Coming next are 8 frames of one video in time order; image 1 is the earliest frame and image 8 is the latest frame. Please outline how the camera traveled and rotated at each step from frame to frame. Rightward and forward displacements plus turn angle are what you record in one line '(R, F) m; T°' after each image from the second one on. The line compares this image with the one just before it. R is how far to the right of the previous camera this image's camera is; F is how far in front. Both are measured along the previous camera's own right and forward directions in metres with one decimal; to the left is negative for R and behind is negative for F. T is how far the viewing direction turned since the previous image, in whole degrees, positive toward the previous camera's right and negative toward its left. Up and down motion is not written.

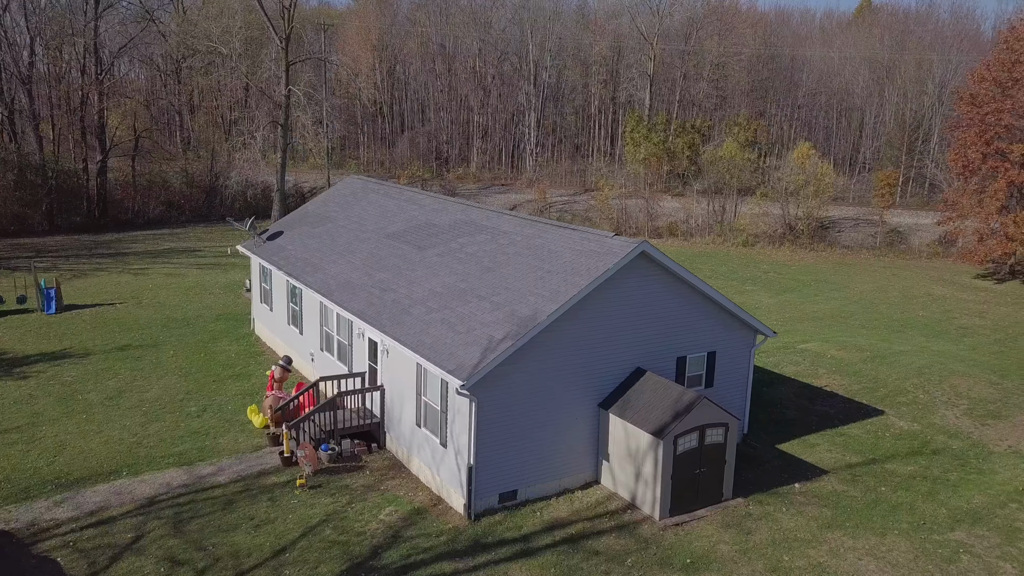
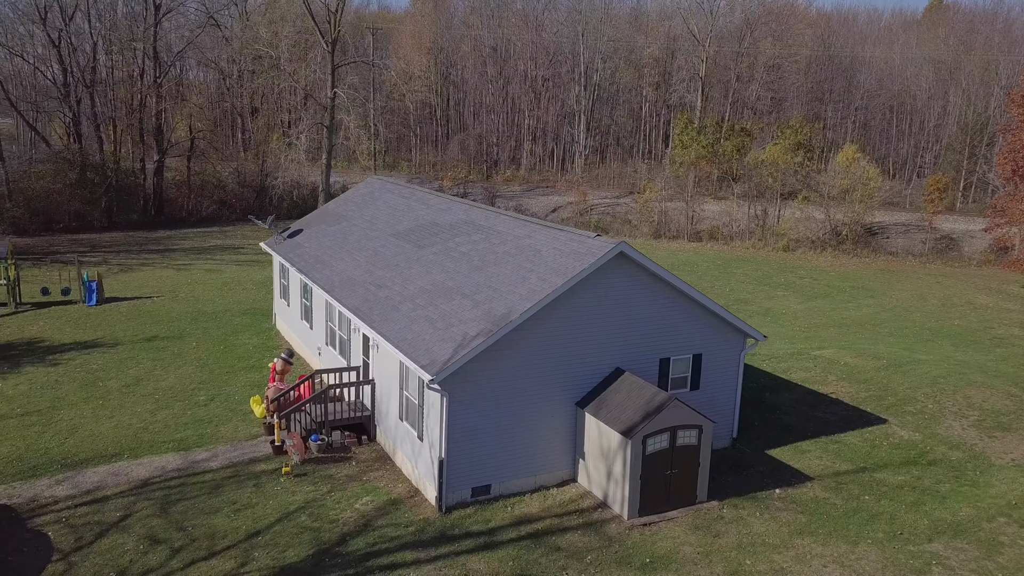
(+1.3, -0.2) m; -4°
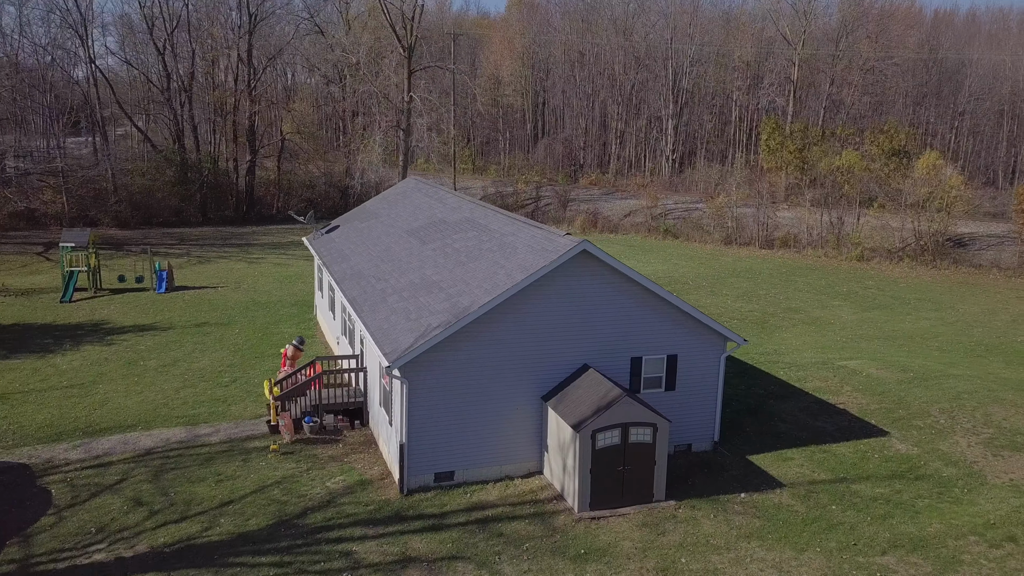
(+2.2, -0.3) m; -7°
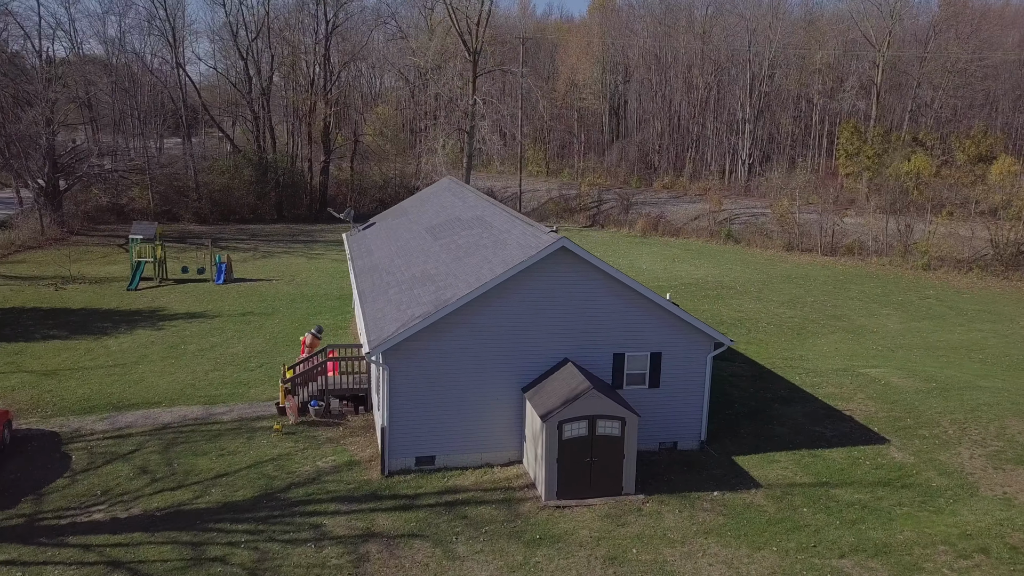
(+1.8, -0.4) m; -6°
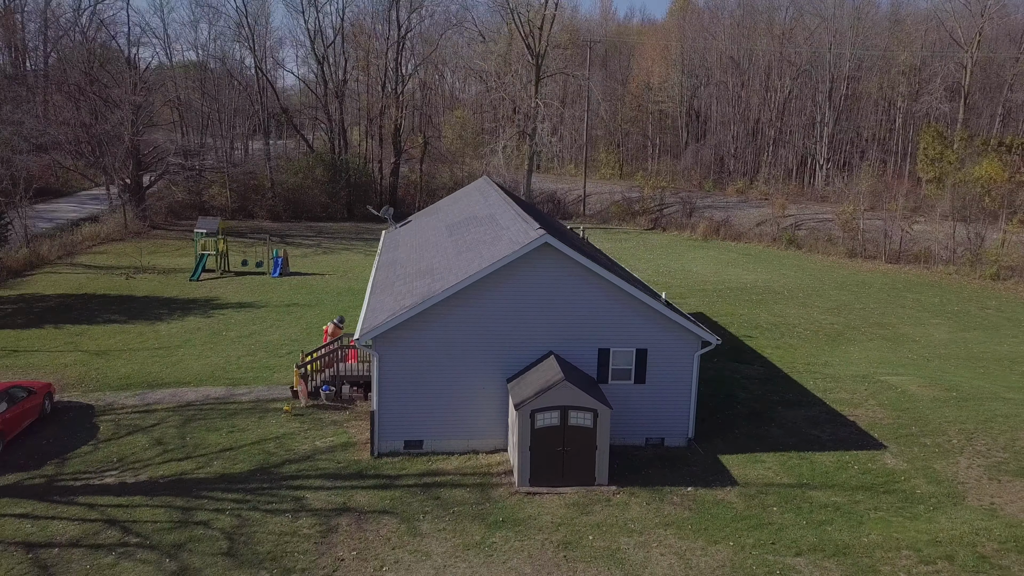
(+1.7, -0.4) m; -6°
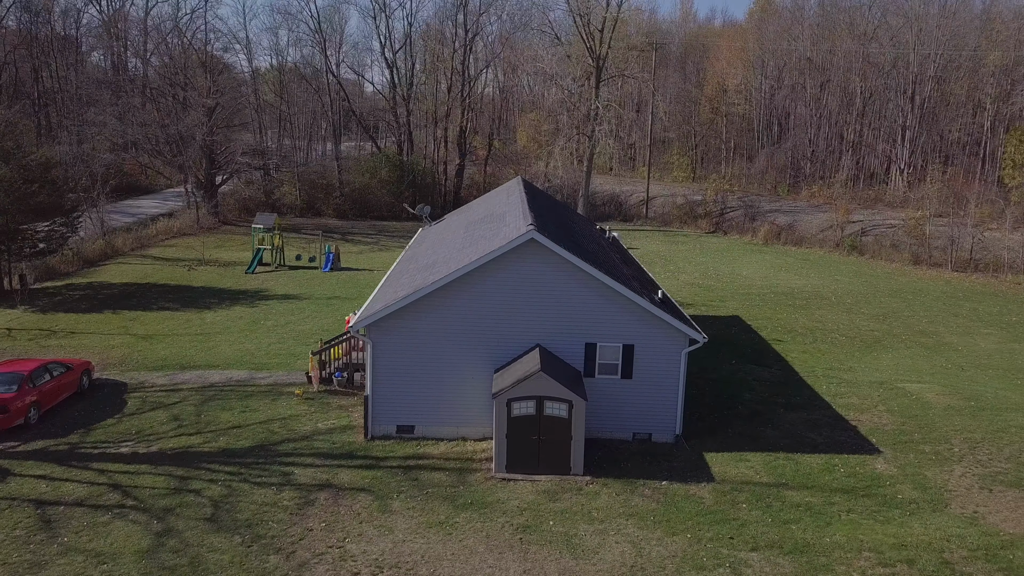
(+1.7, -0.4) m; -6°
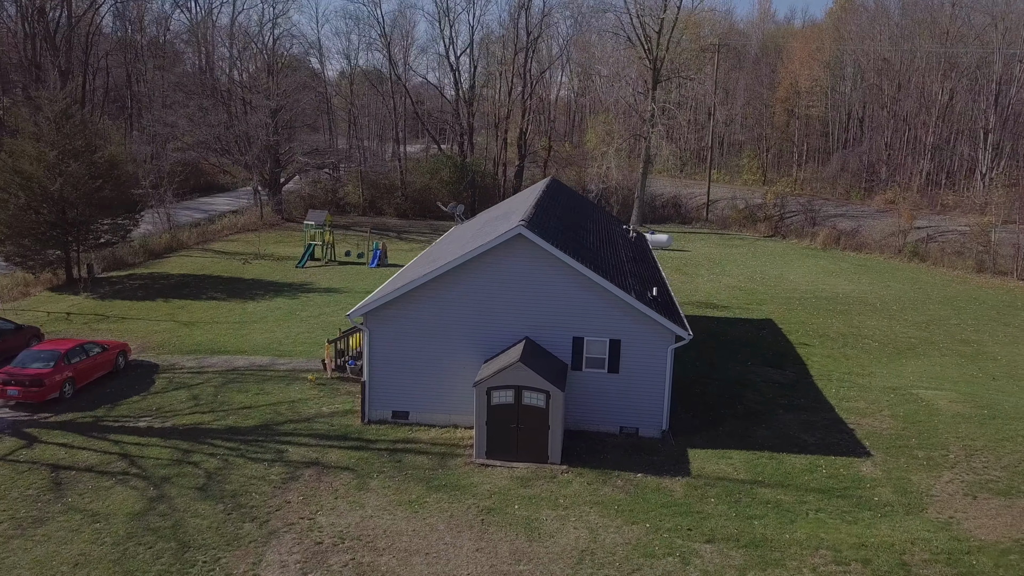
(+1.7, -0.4) m; -6°
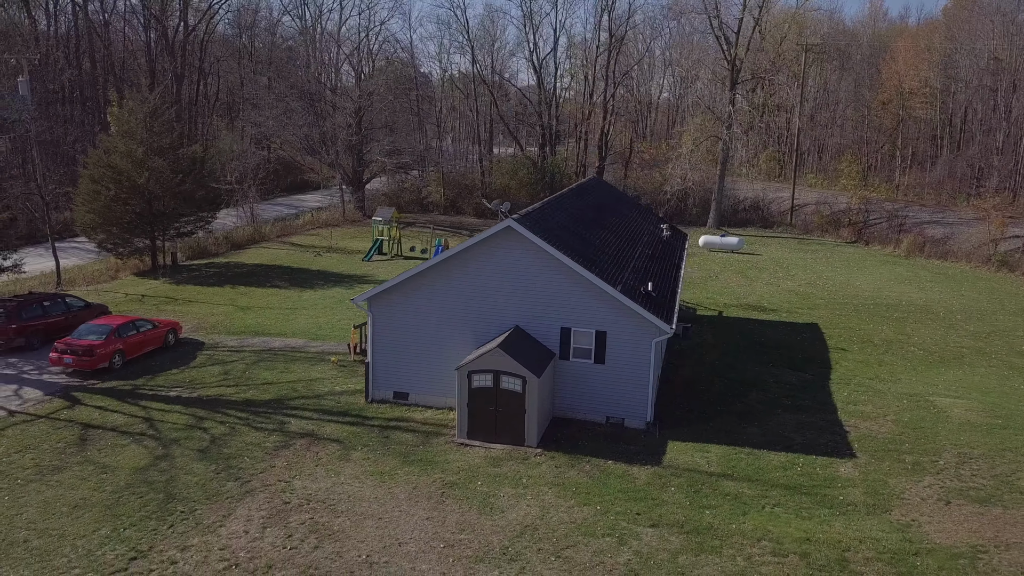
(+2.2, -0.5) m; -8°
